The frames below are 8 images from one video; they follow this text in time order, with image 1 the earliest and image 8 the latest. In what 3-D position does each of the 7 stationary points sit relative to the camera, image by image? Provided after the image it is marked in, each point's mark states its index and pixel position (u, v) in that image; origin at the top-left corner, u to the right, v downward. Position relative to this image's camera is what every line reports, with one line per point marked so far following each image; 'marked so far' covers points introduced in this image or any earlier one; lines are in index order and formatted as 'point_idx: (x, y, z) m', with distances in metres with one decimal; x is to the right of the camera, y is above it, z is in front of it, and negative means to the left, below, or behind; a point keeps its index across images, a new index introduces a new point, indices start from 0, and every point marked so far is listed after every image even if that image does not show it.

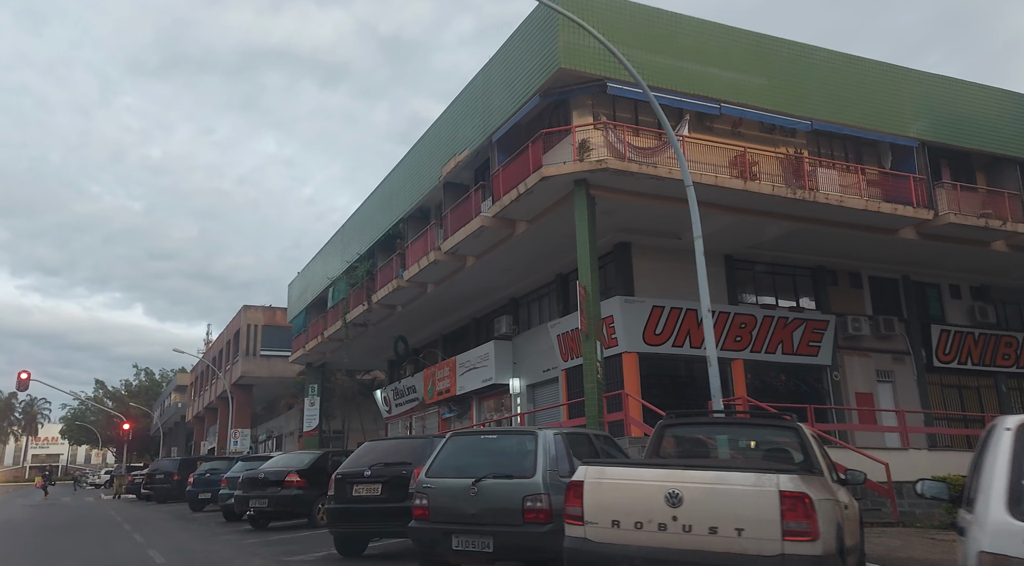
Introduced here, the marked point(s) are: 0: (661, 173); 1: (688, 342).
0: (+2.9, +2.2, +15.9) m
1: (+4.2, -1.5, +19.1) m
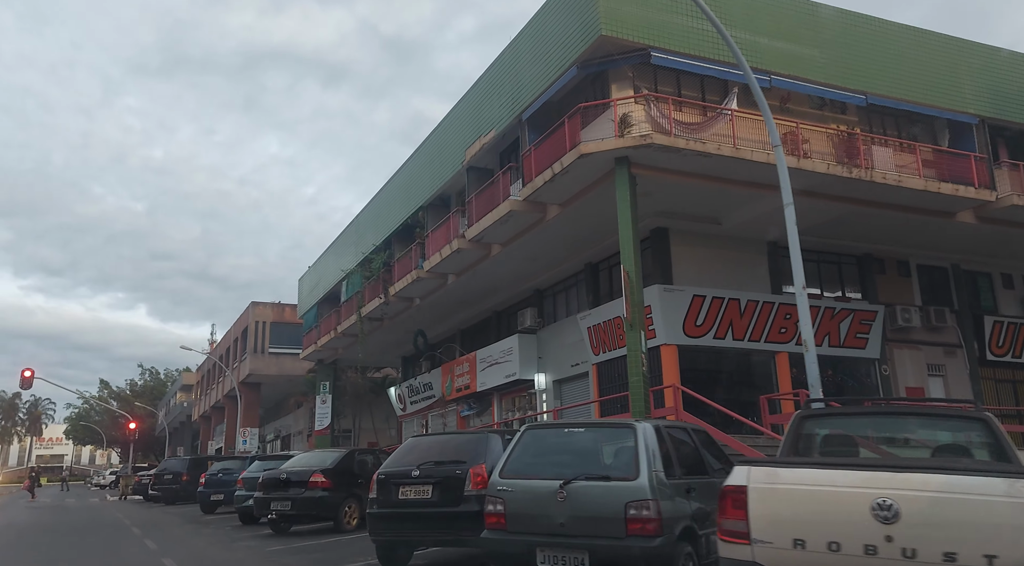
0: (+3.6, +2.4, +14.7) m
1: (+4.9, -1.2, +18.0) m
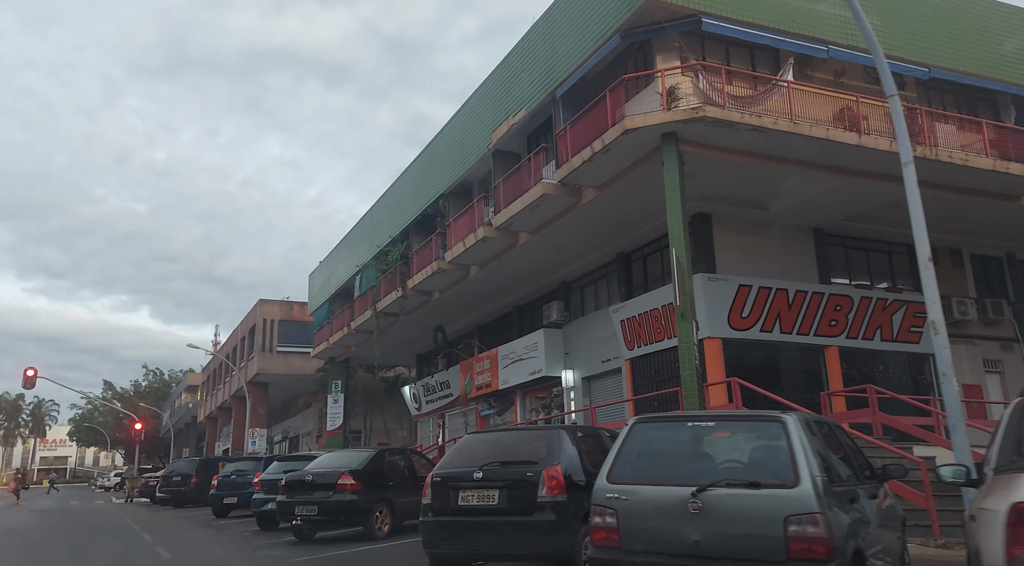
0: (+4.3, +2.7, +13.6) m
1: (+5.5, -0.9, +16.9) m
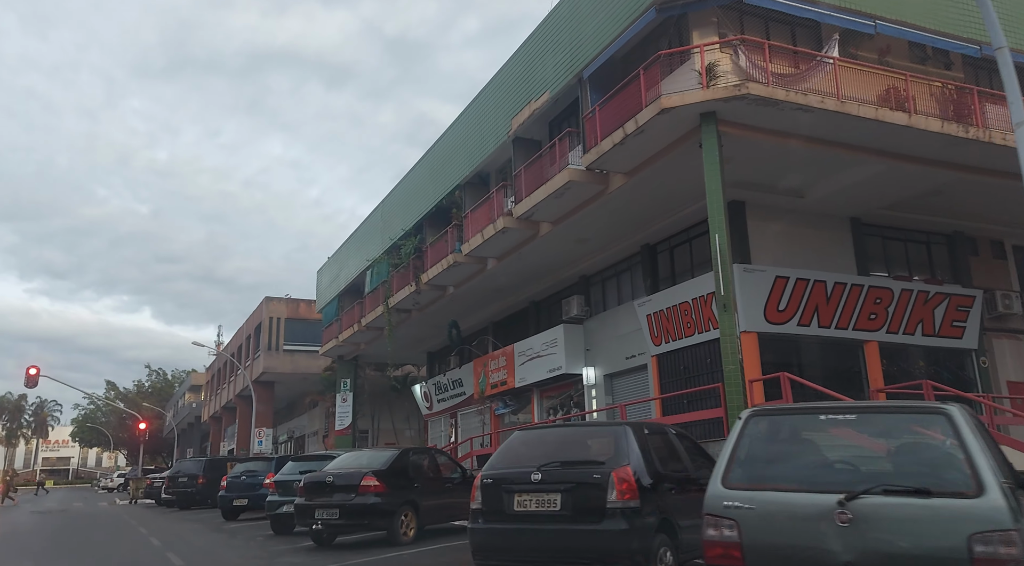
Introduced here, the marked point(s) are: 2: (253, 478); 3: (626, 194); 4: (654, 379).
0: (+4.8, +2.9, +12.8) m
1: (+6.0, -0.8, +16.1) m
2: (-5.9, -4.5, +18.4) m
3: (+2.3, +1.8, +16.0) m
4: (+3.3, -2.2, +18.6) m
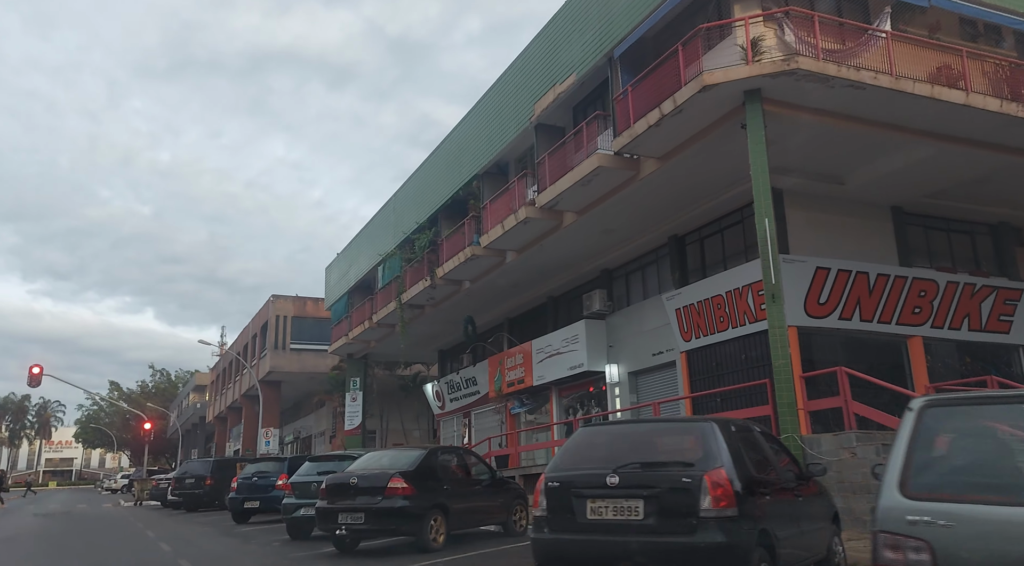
0: (+5.2, +3.0, +12.0) m
1: (+6.5, -0.6, +15.3) m
2: (-5.4, -4.3, +17.6) m
3: (+2.8, +1.9, +15.2) m
4: (+3.8, -2.1, +17.8) m
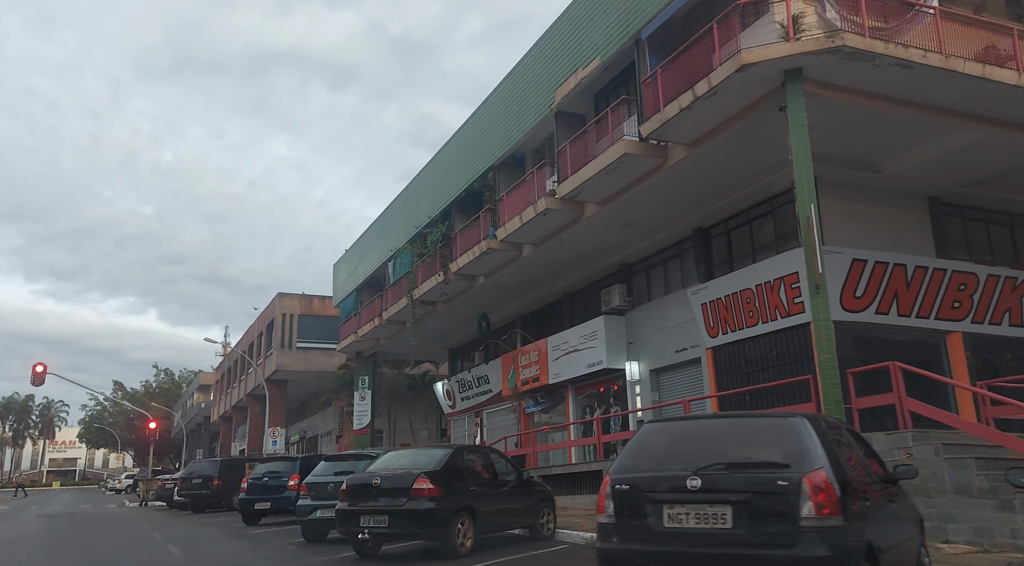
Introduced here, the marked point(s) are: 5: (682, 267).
0: (+5.6, +3.2, +11.4) m
1: (+6.9, -0.5, +14.6) m
2: (-5.0, -4.2, +17.0) m
3: (+3.2, +2.1, +14.6) m
4: (+4.2, -1.9, +17.2) m
5: (+3.9, +0.4, +18.7) m
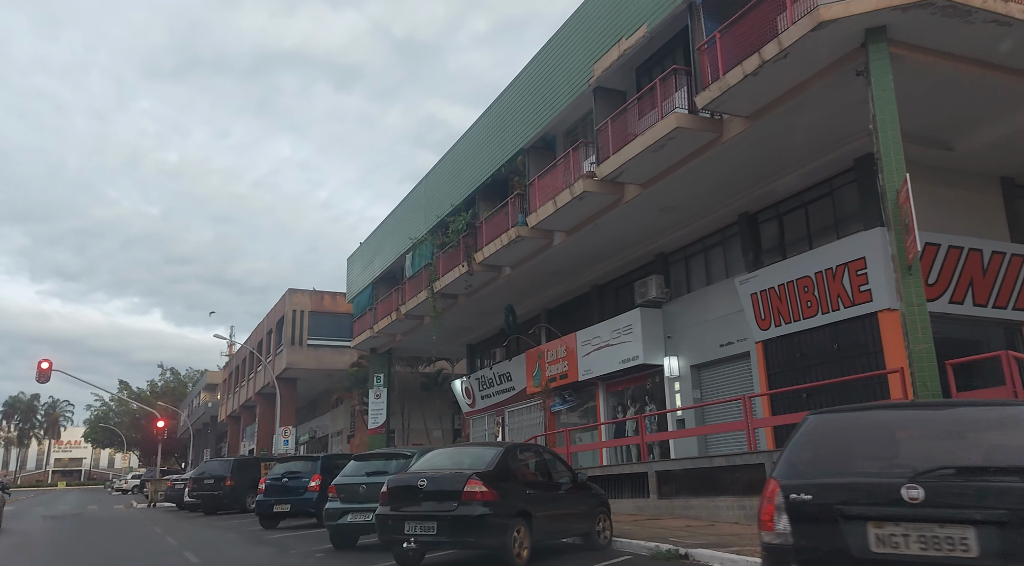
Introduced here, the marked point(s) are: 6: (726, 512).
0: (+6.3, +3.4, +10.2) m
1: (+7.6, -0.2, +13.5) m
2: (-4.3, -3.9, +15.9) m
3: (+3.9, +2.3, +13.5) m
4: (+4.9, -1.7, +16.1) m
5: (+4.7, +0.6, +17.6) m
6: (+3.3, -3.6, +12.6) m
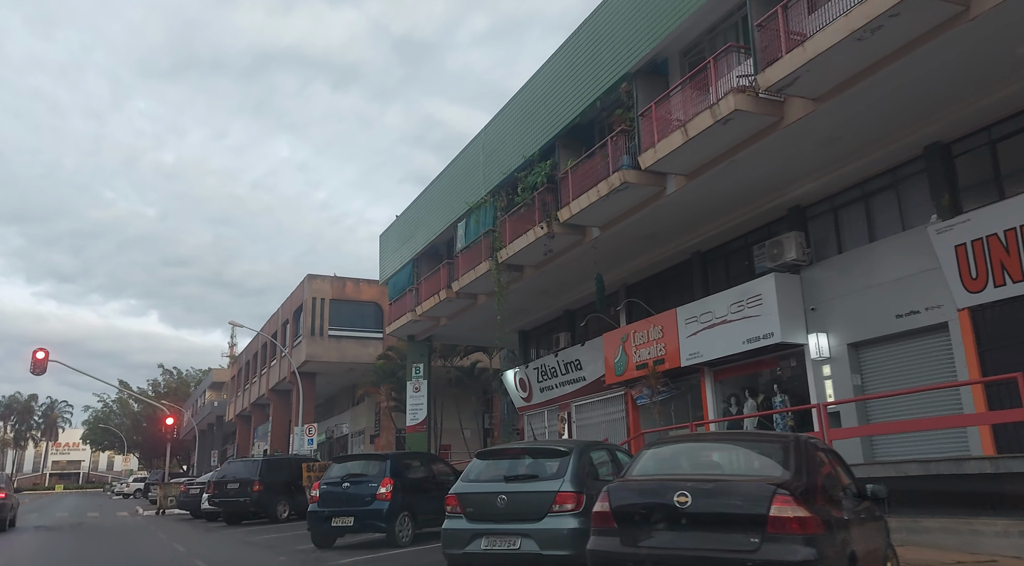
0: (+8.3, +4.2, +6.5) m
1: (+9.6, +0.6, +9.8) m
2: (-2.3, -3.1, +12.2) m
3: (+5.9, +3.1, +9.8) m
4: (+6.9, -0.9, +12.3) m
5: (+6.6, +1.4, +13.9) m
6: (+5.3, -2.8, +8.8) m
